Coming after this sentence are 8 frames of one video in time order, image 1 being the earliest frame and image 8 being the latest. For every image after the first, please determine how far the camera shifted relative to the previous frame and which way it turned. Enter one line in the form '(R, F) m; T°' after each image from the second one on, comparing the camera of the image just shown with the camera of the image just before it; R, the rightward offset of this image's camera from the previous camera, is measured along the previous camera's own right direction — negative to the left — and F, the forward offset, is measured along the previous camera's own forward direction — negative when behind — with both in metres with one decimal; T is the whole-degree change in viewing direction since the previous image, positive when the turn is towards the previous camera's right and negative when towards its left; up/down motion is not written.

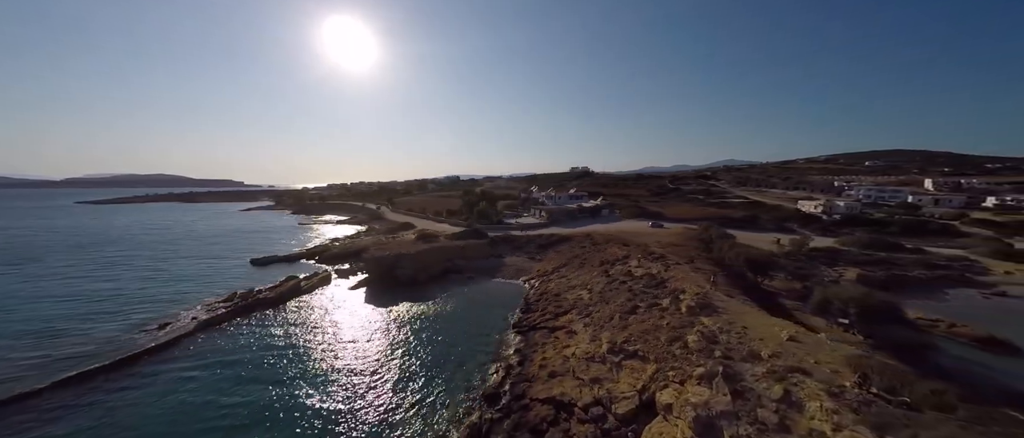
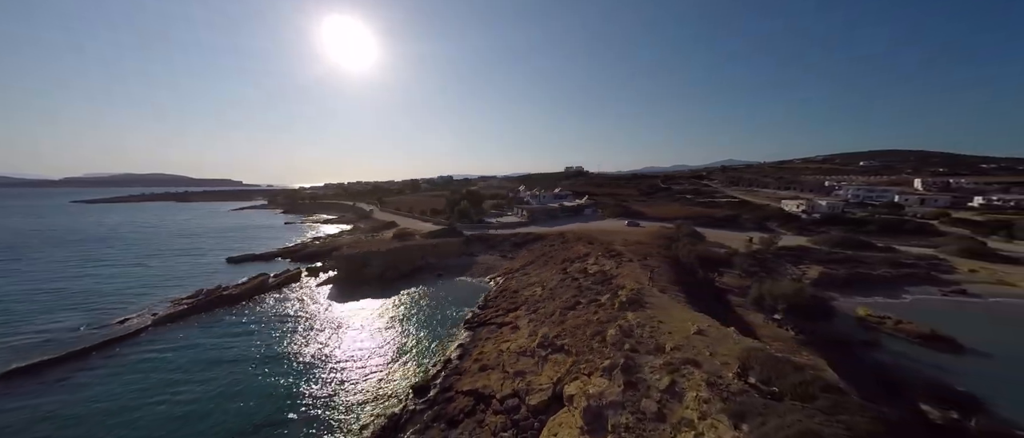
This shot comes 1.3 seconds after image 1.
(+2.5, -0.2) m; 0°
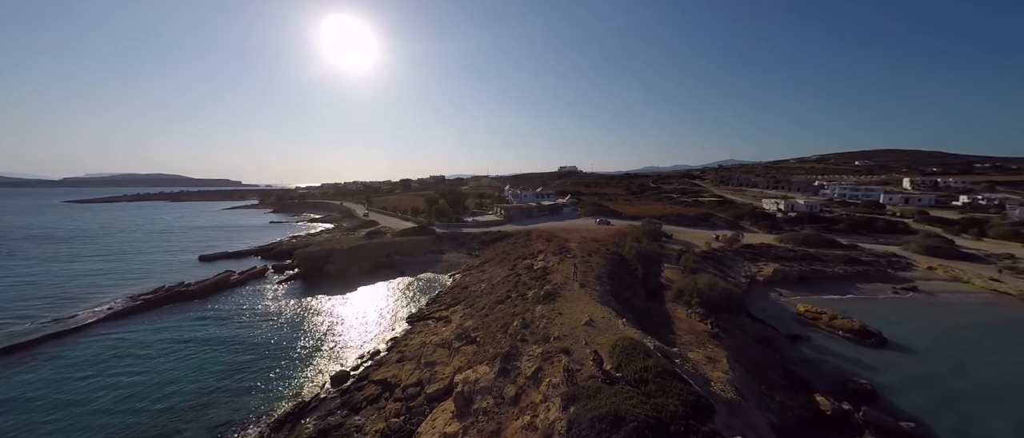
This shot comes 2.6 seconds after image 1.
(+3.1, -0.3) m; 0°
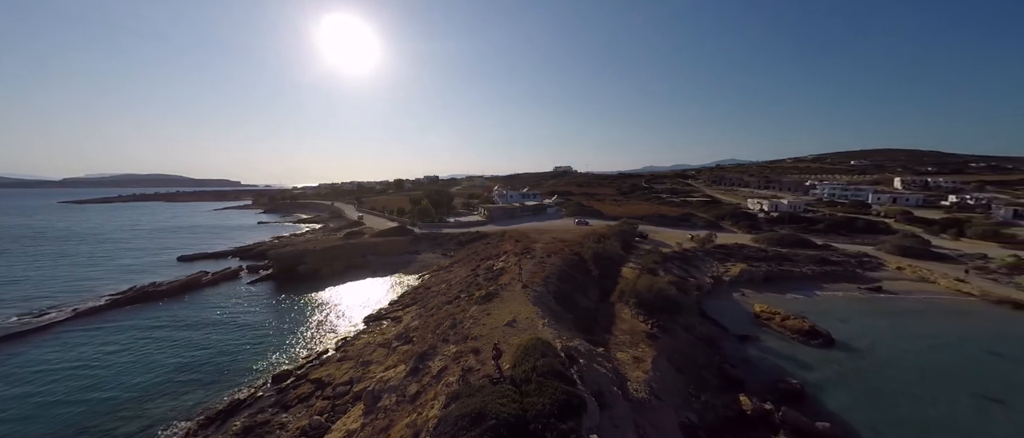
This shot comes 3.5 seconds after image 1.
(+2.3, -0.2) m; 0°
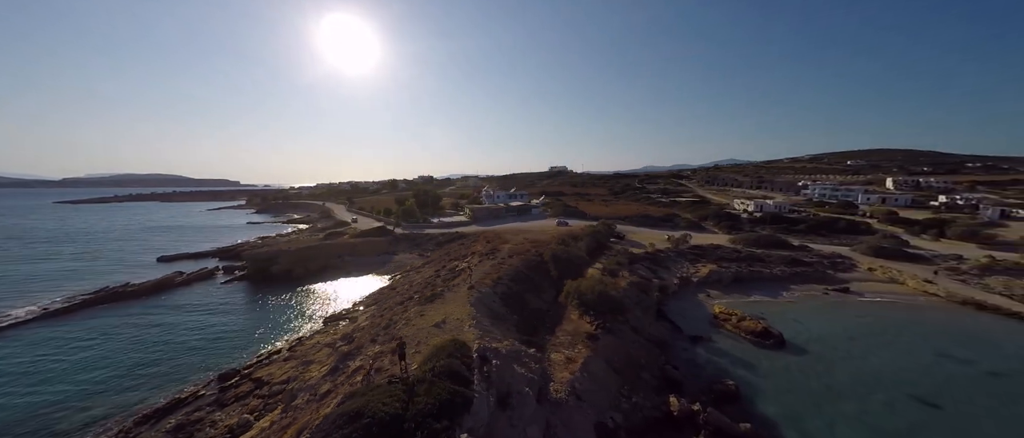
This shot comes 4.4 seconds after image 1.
(+2.2, -0.2) m; 0°
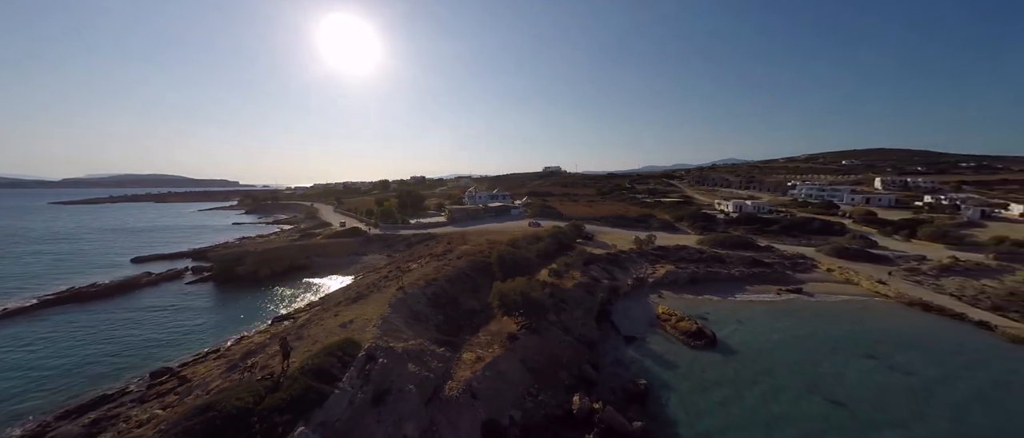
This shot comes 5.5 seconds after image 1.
(+3.1, -0.3) m; 0°
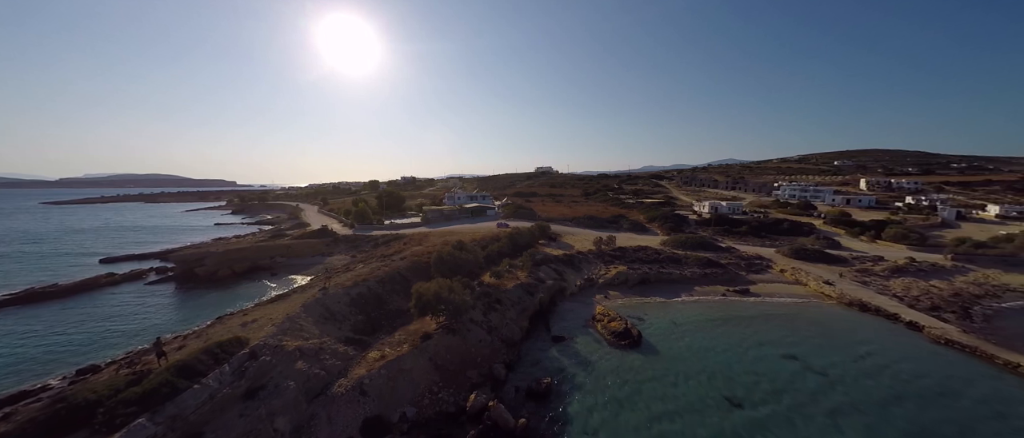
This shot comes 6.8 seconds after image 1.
(+3.4, -0.4) m; 0°
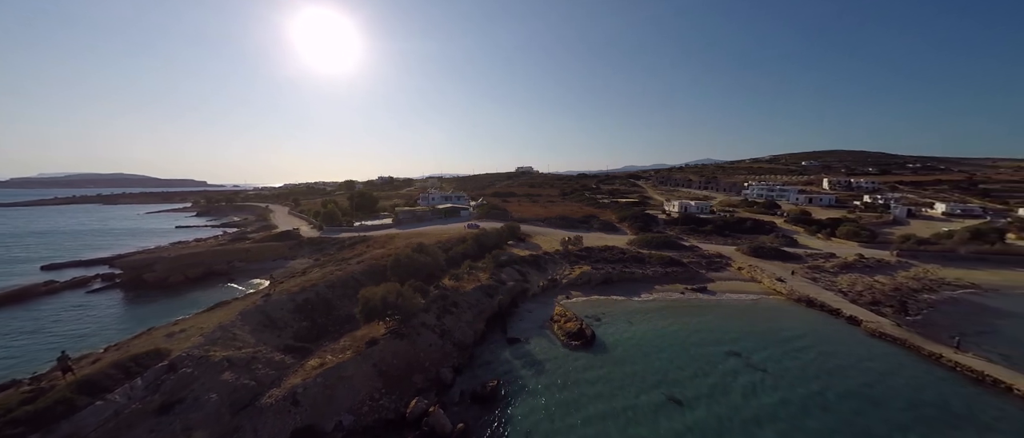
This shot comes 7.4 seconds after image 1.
(+1.5, 0.0) m; +3°
